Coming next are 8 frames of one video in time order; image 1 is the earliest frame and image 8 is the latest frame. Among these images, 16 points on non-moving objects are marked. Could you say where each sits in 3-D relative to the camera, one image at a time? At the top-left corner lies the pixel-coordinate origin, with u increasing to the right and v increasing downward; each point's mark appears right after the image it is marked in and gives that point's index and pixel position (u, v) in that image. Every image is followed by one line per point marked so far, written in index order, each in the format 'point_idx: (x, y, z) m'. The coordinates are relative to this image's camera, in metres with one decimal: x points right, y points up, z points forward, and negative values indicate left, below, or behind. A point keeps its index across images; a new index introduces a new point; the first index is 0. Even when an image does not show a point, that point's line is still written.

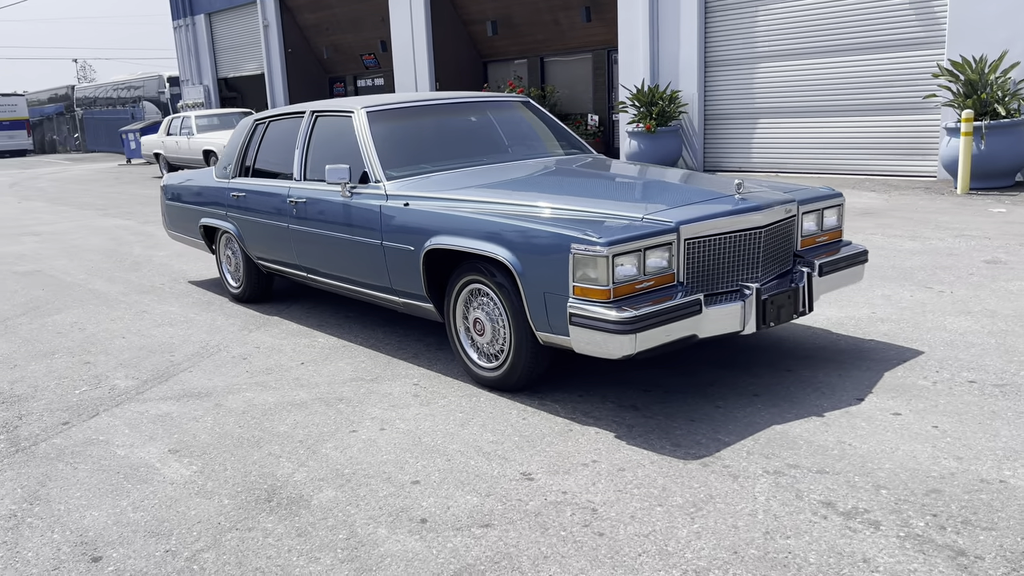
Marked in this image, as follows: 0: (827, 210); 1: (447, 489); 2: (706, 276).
0: (+1.8, +0.5, +5.0) m
1: (-0.3, -0.8, +3.6) m
2: (+1.0, +0.1, +4.3) m
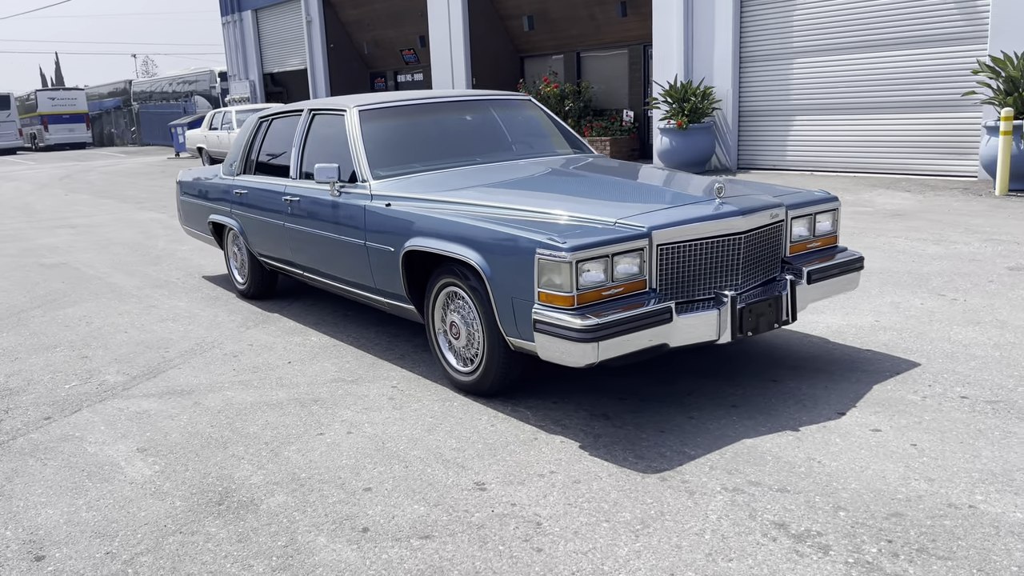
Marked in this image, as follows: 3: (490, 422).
0: (+1.7, +0.4, +4.9) m
1: (-0.5, -0.9, +3.5) m
2: (+0.8, 0.0, +4.2) m
3: (-0.1, -0.7, +4.3) m
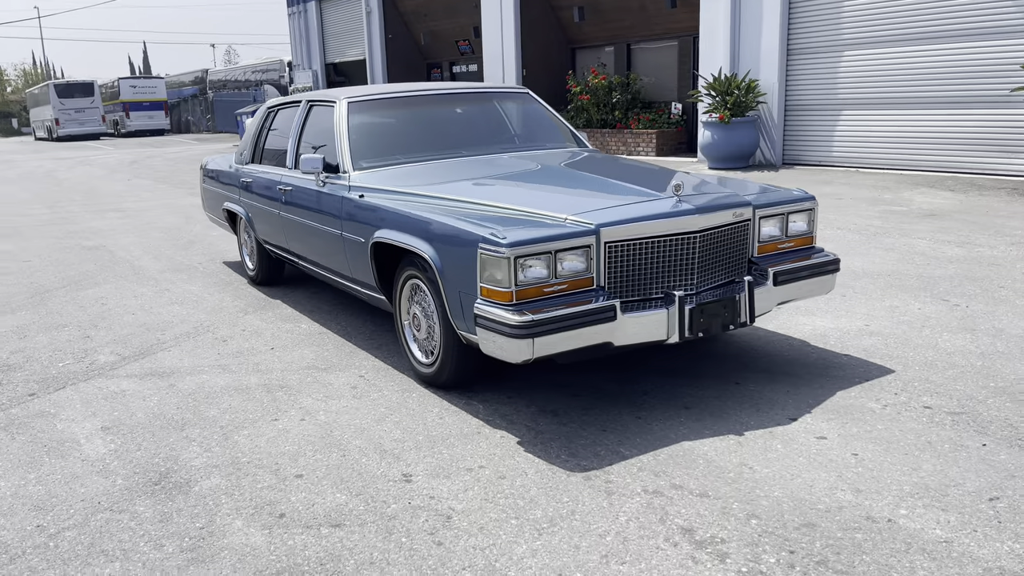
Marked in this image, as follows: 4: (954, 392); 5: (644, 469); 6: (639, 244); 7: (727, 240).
0: (+1.6, +0.4, +4.7) m
1: (-0.8, -0.8, +3.6) m
2: (+0.6, 0.0, +4.1) m
3: (-0.4, -0.6, +4.3) m
4: (+2.2, -0.5, +4.3) m
5: (+0.6, -0.8, +3.6) m
6: (+0.6, +0.2, +4.1) m
7: (+1.1, +0.2, +4.4) m
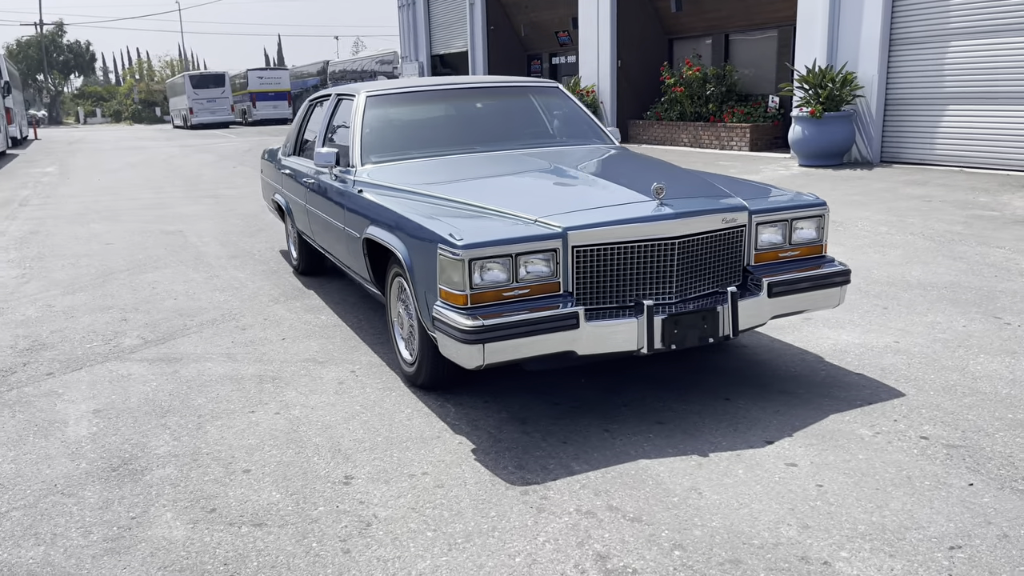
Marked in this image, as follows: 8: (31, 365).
0: (+1.5, +0.3, +4.4) m
1: (-1.0, -0.8, +3.6) m
2: (+0.4, 0.0, +3.9) m
3: (-0.5, -0.6, +4.3) m
4: (+2.0, -0.6, +3.9) m
5: (+0.3, -0.8, +3.4) m
6: (+0.4, +0.2, +3.9) m
7: (+1.0, +0.2, +4.1) m
8: (-3.0, -0.5, +5.4) m
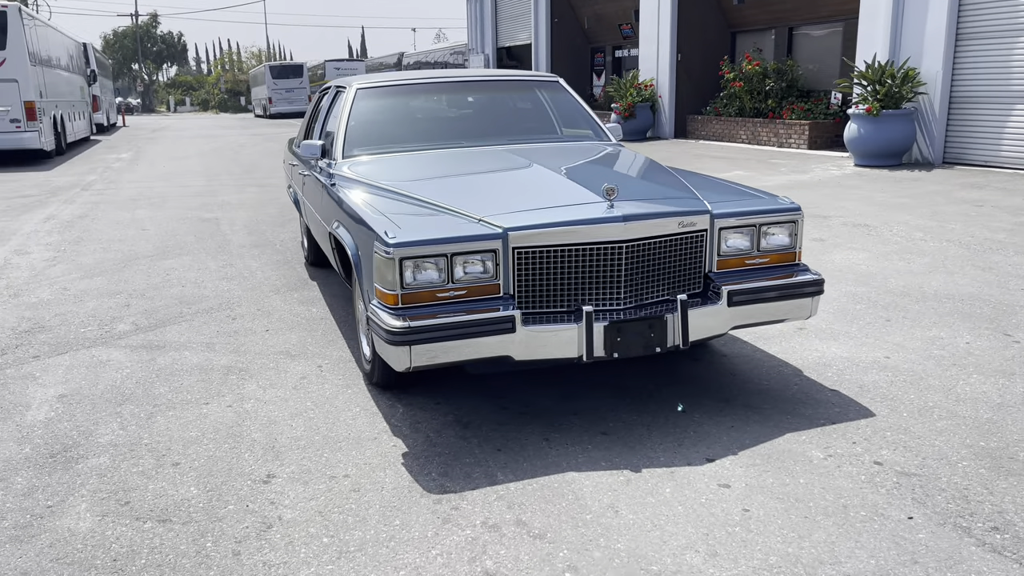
0: (+1.3, +0.3, +4.1) m
1: (-1.4, -0.8, +3.6) m
2: (+0.1, 0.0, +3.8) m
3: (-0.8, -0.6, +4.2) m
4: (+1.7, -0.7, +3.6) m
5: (0.0, -0.8, +3.3) m
6: (+0.2, +0.2, +3.8) m
7: (+0.7, +0.2, +3.9) m
8: (-3.2, -0.4, +5.6) m
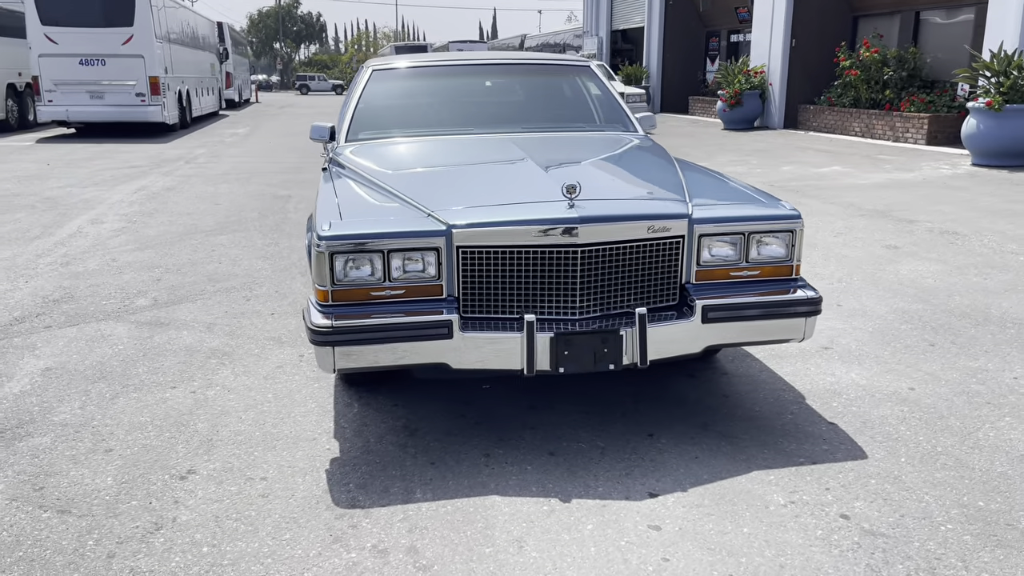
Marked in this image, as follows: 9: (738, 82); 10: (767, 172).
0: (+1.1, +0.2, +3.7) m
1: (-1.6, -0.7, +3.5) m
2: (-0.1, 0.0, +3.5) m
3: (-1.0, -0.6, +4.0) m
4: (+1.4, -0.8, +3.1) m
5: (-0.4, -0.8, +3.0) m
6: (0.0, +0.1, +3.5) m
7: (+0.5, +0.1, +3.6) m
8: (-3.1, -0.2, +5.7) m
9: (+5.2, +4.7, +19.6) m
10: (+3.7, +1.7, +12.6) m
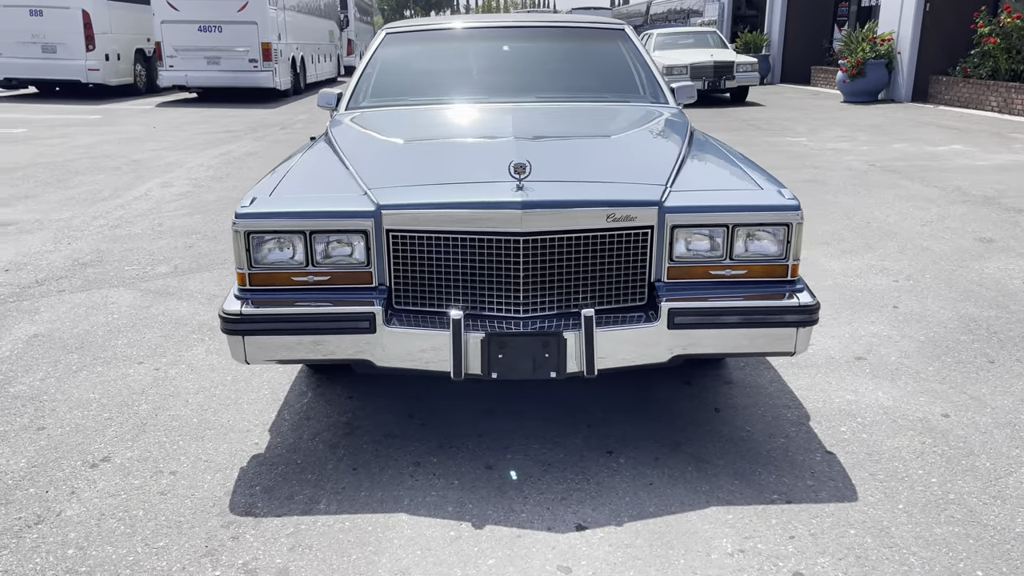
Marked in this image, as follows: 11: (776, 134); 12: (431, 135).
0: (+0.9, +0.2, +3.1) m
1: (-1.9, -0.6, +3.4) m
2: (-0.3, 0.0, +3.1) m
3: (-1.1, -0.5, +3.8) m
4: (+1.1, -0.8, +2.5) m
5: (-0.7, -0.8, +2.7) m
6: (-0.3, +0.2, +3.1) m
7: (+0.3, +0.1, +3.1) m
8: (-3.0, +0.1, +5.8) m
9: (+7.4, +5.0, +18.1) m
10: (+4.9, +1.9, +11.5) m
11: (+4.1, +2.4, +13.2) m
12: (-0.4, +0.7, +4.2) m
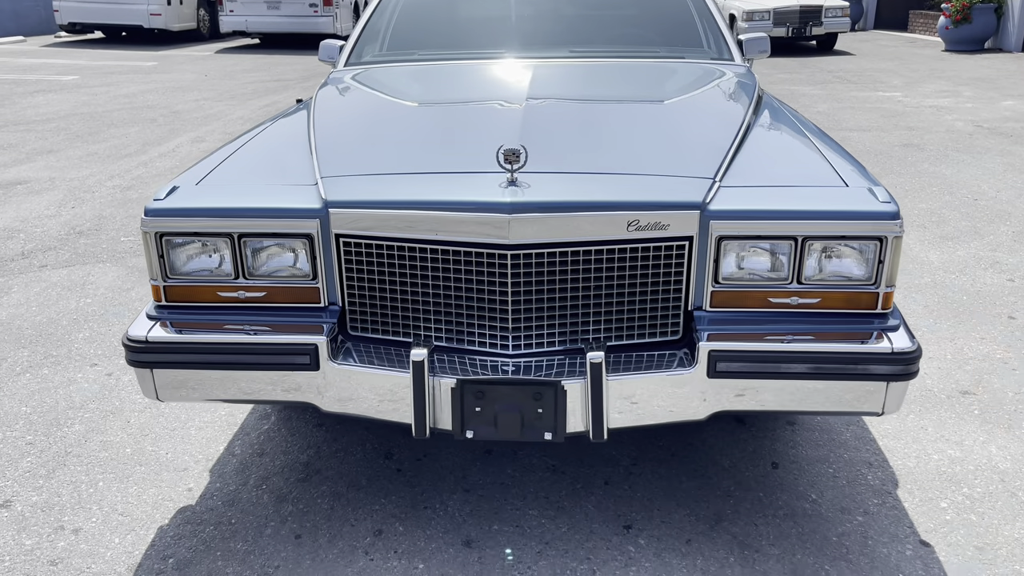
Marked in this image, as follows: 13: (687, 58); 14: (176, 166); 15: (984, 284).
0: (+0.8, +0.1, +2.3) m
1: (-1.9, -0.6, +2.8) m
2: (-0.3, -0.1, +2.4) m
3: (-1.1, -0.5, +3.1) m
4: (+1.0, -1.0, +1.7) m
5: (-0.8, -0.9, +2.1) m
6: (-0.3, +0.1, +2.3) m
7: (+0.3, +0.1, +2.3) m
8: (-2.8, +0.2, +5.2) m
9: (+8.7, +5.6, +16.3) m
10: (+5.6, +2.2, +10.2) m
11: (+4.9, +2.8, +11.9) m
12: (-0.3, +0.7, +3.4) m
13: (+0.9, +1.1, +4.2) m
14: (-3.0, +1.1, +7.7) m
15: (+2.4, 0.0, +4.3) m
